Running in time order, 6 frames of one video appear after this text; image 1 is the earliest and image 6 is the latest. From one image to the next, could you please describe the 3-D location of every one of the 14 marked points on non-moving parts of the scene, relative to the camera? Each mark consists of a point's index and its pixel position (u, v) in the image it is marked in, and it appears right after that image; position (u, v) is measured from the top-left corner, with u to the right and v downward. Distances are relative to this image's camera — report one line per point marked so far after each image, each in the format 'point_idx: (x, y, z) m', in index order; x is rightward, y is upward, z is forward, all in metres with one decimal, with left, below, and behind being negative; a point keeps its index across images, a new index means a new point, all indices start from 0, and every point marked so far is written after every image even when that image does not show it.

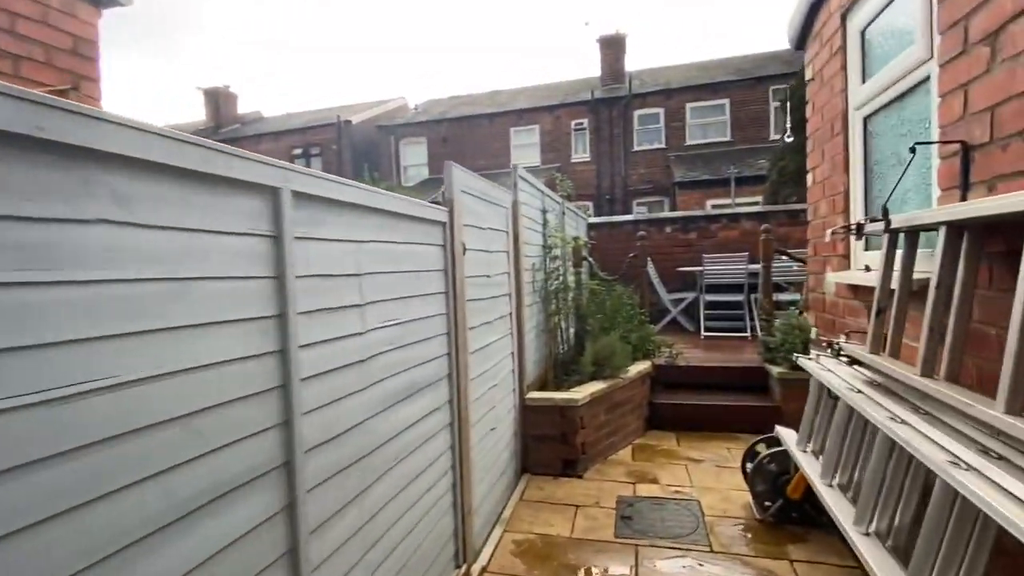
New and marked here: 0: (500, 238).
0: (-0.1, +0.3, +2.9) m
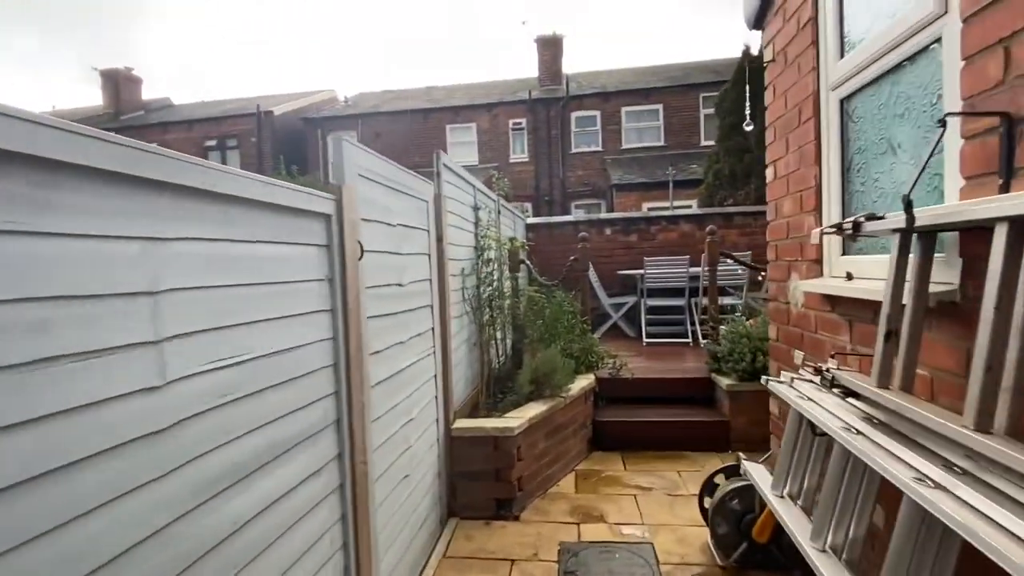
0: (-0.5, +0.3, +2.4) m
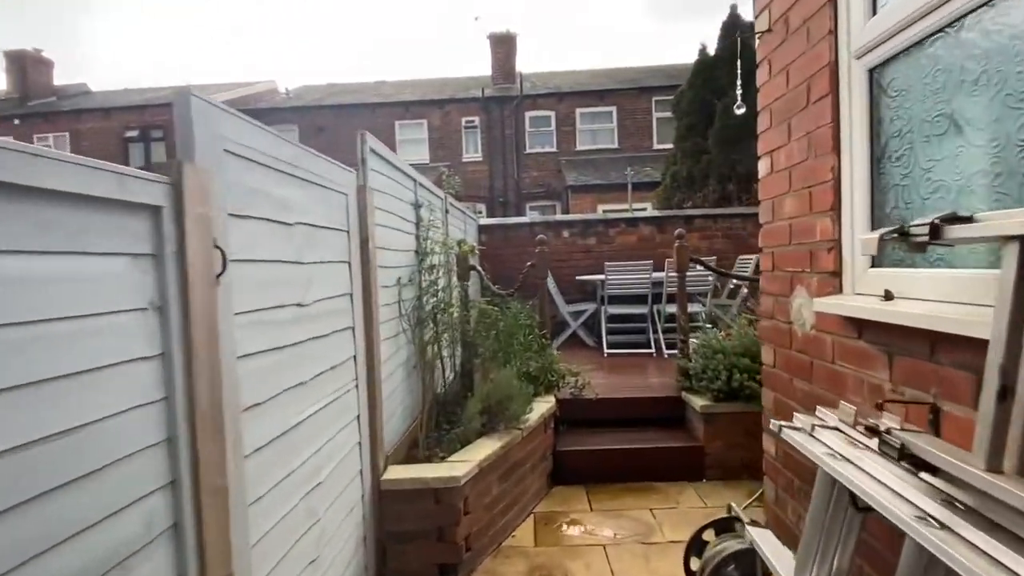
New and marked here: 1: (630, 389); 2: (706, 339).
0: (-0.7, +0.2, +1.9) m
1: (+0.9, -0.8, +3.7) m
2: (+1.4, -0.4, +3.3) m
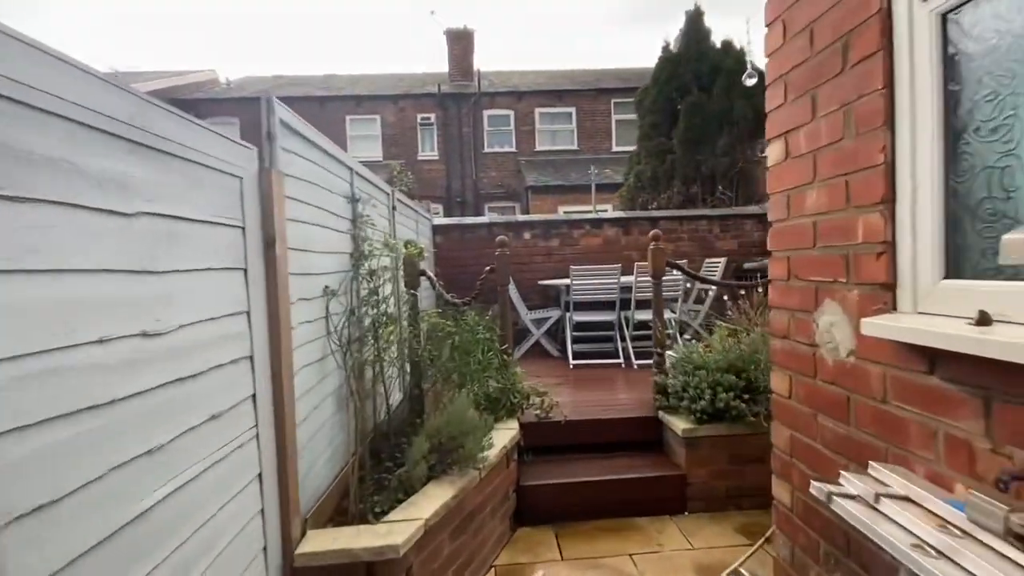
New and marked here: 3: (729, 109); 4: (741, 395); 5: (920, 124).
0: (-0.8, +0.1, +1.4) m
1: (+0.6, -0.8, +3.3) m
2: (+1.1, -0.4, +3.0) m
3: (+3.1, +2.5, +6.7) m
4: (+1.3, -0.6, +2.7) m
5: (+0.9, +0.4, +1.1) m
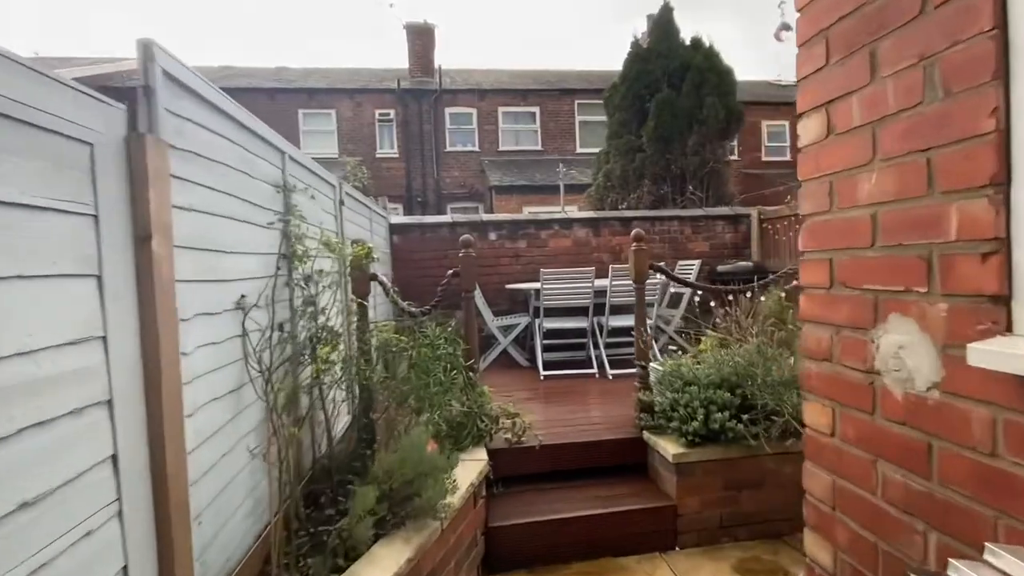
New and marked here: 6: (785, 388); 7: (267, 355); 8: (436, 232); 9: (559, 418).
0: (-0.9, +0.1, +0.9) m
1: (+0.4, -0.9, +2.9) m
2: (+0.9, -0.4, +2.7) m
3: (+2.6, +2.5, +6.5) m
4: (+1.1, -0.6, +2.4) m
5: (+0.9, +0.4, +0.8) m
6: (+1.4, -0.5, +2.4) m
7: (-0.9, -0.2, +1.8) m
8: (-0.8, +0.6, +5.3) m
9: (+0.3, -0.9, +3.2) m
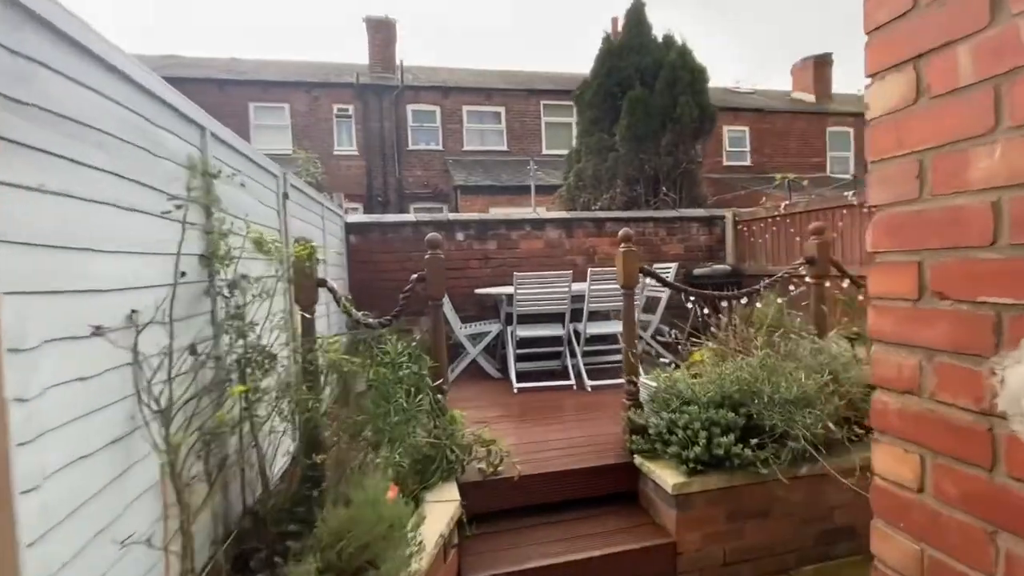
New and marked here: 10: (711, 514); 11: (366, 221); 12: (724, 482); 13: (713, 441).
0: (-0.9, +0.1, +0.5) m
1: (+0.3, -0.9, +2.6) m
2: (+0.8, -0.5, +2.4) m
3: (+2.1, +2.5, +6.4) m
4: (+1.0, -0.7, +2.1) m
5: (+0.9, +0.3, +0.5) m
6: (+1.3, -0.5, +2.1) m
7: (-1.0, -0.3, +1.4) m
8: (-1.2, +0.6, +4.9) m
9: (+0.2, -0.9, +2.8) m
10: (+0.9, -1.0, +2.2) m
11: (-1.5, +0.7, +4.8) m
12: (+0.9, -0.9, +2.1) m
13: (+0.9, -0.7, +2.1) m
